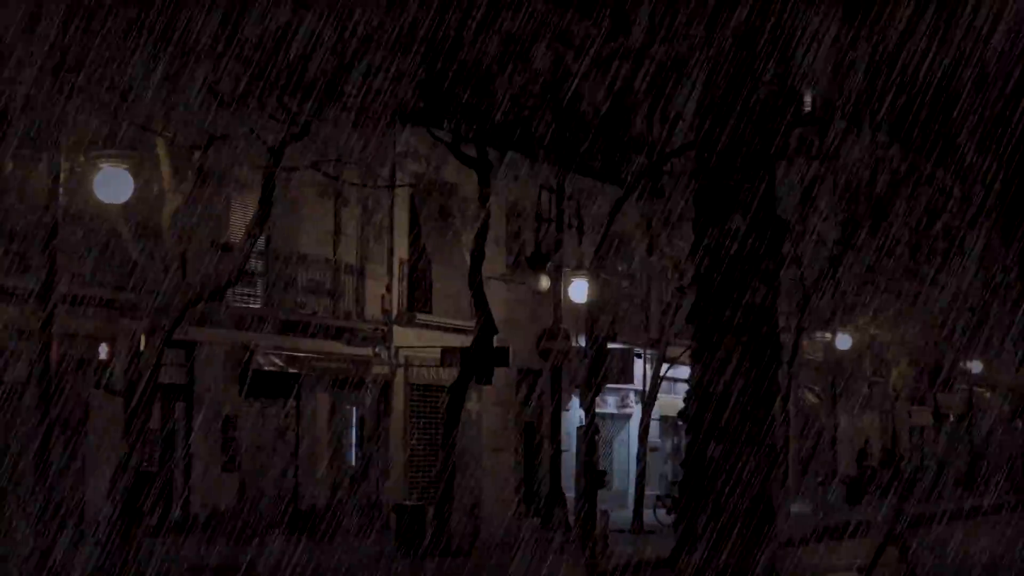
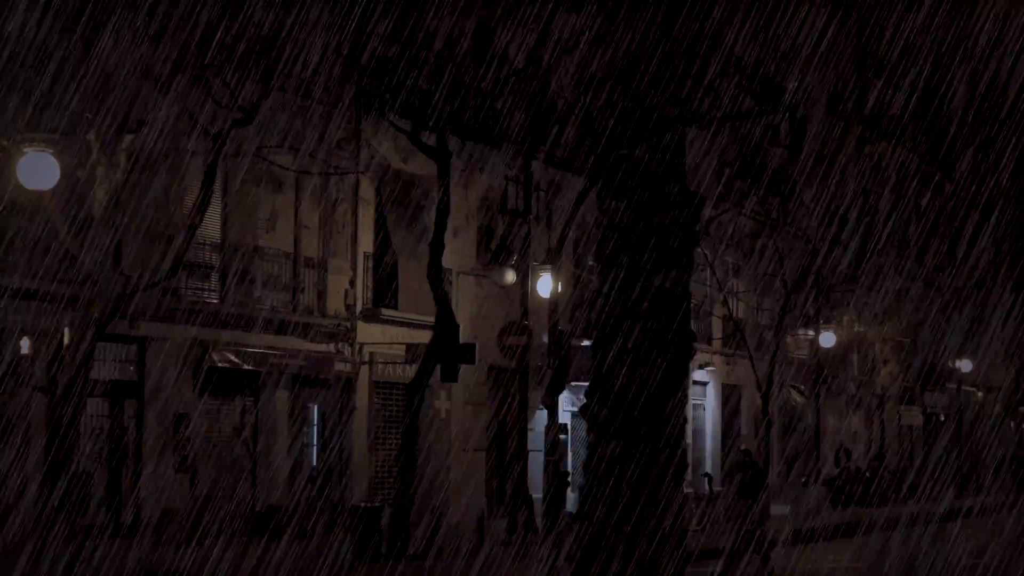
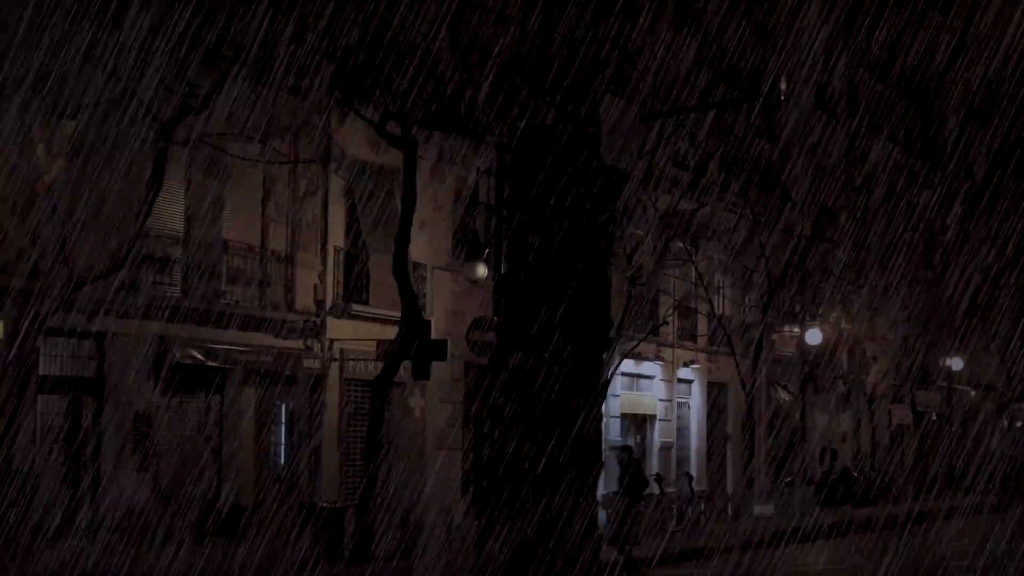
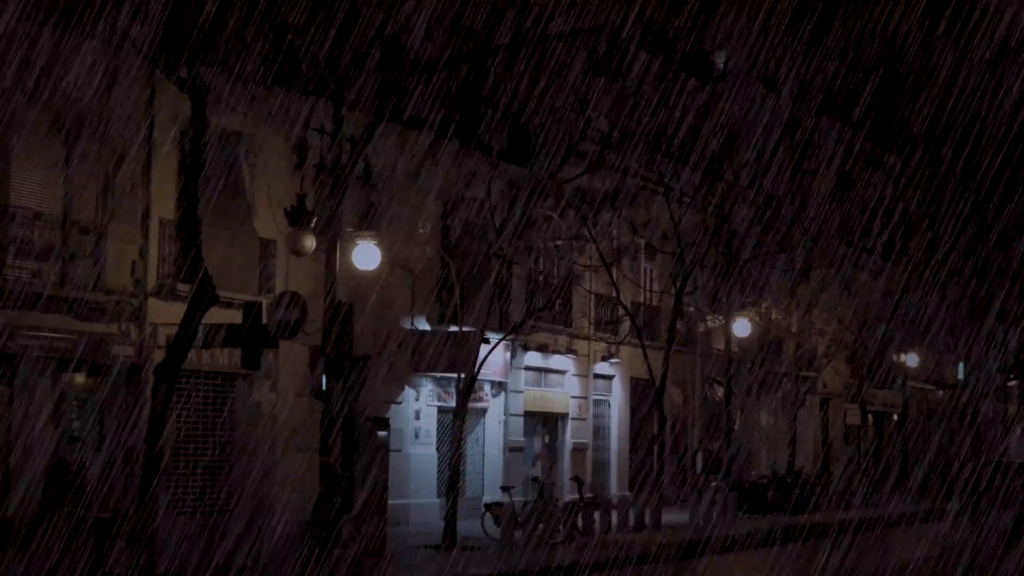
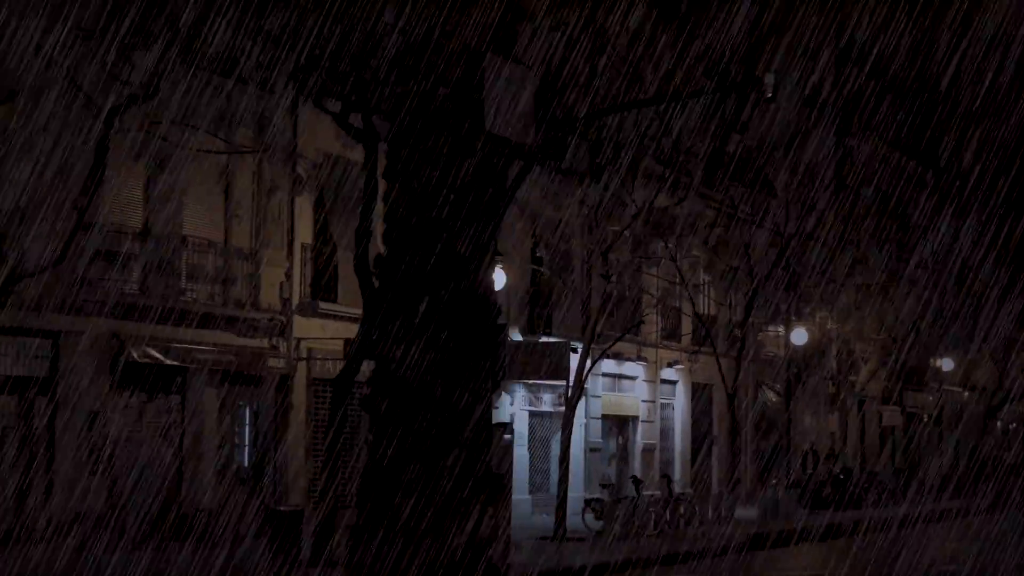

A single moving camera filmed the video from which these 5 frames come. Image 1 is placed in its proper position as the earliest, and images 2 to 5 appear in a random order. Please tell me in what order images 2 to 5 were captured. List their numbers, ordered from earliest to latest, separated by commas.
2, 3, 5, 4
